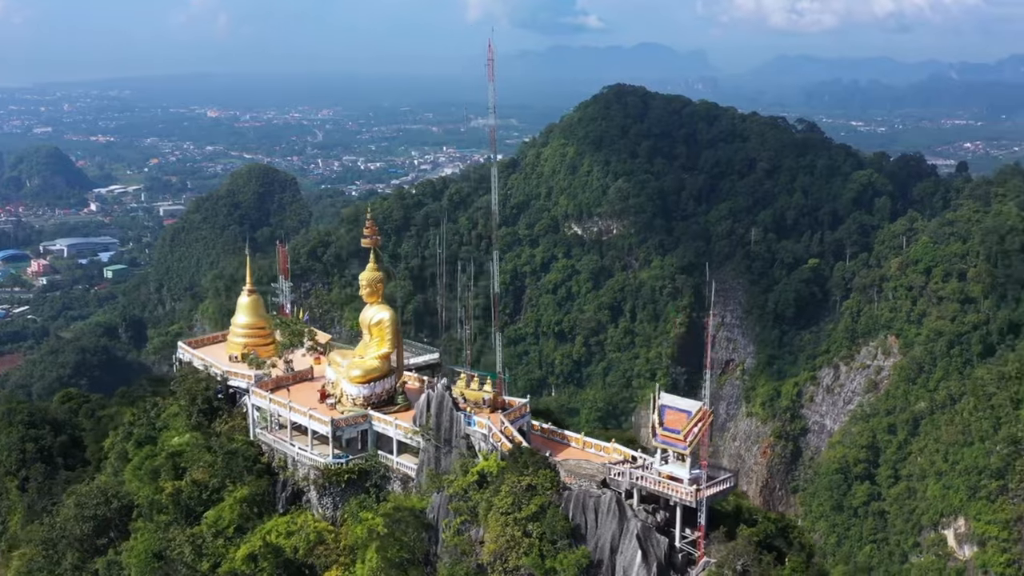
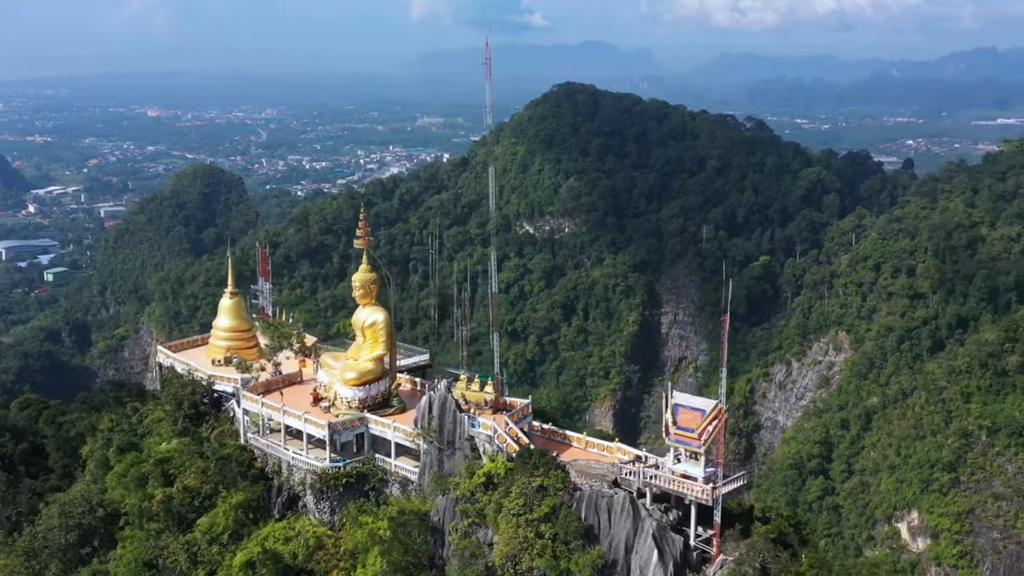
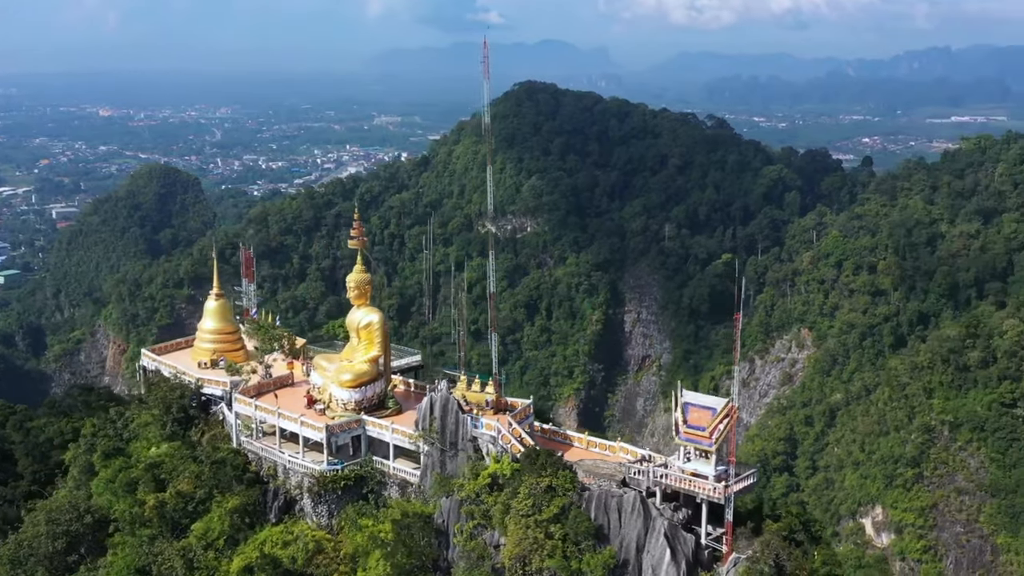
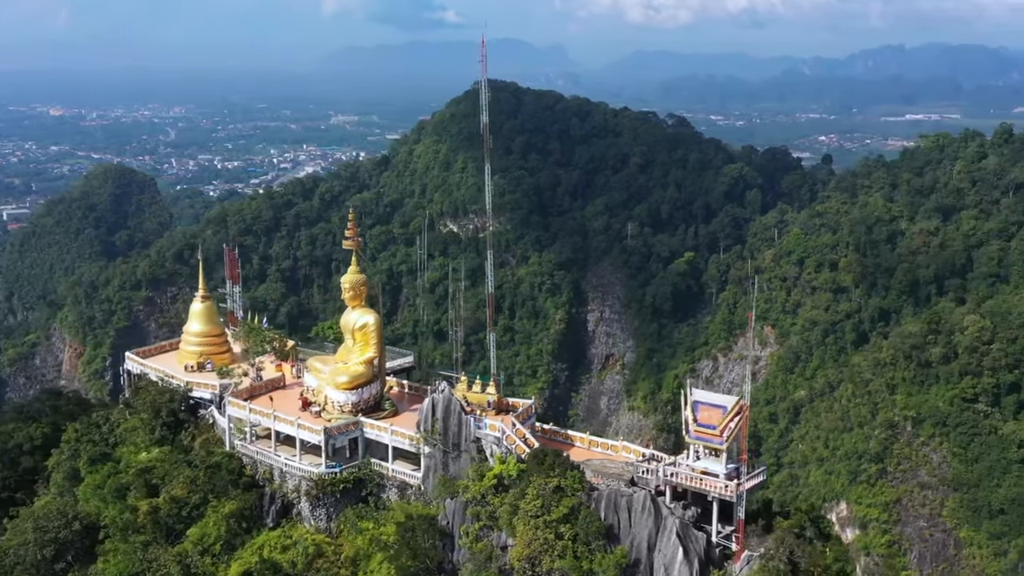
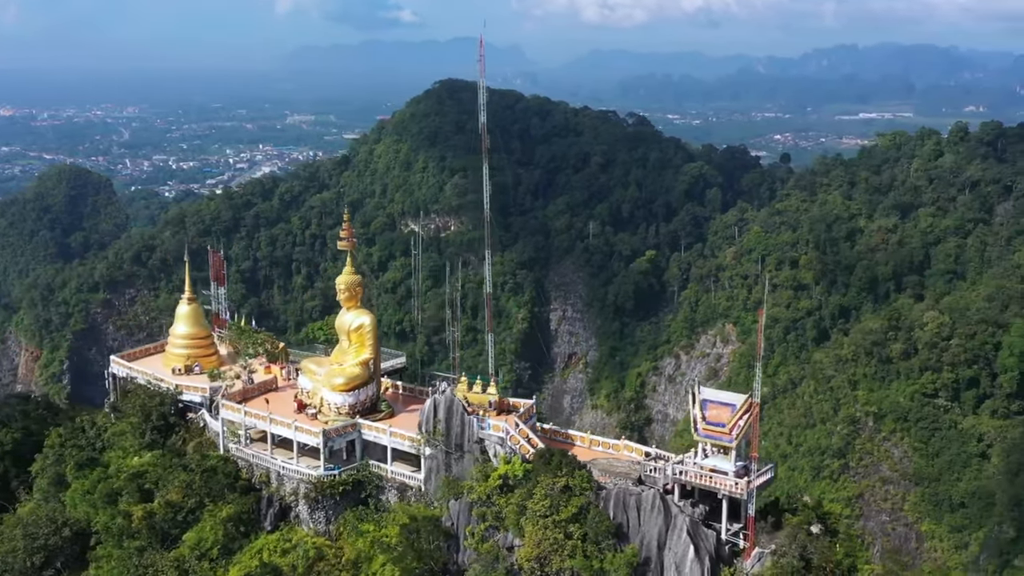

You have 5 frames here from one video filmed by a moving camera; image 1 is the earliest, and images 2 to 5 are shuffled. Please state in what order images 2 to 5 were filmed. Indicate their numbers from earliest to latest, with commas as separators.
2, 3, 4, 5
